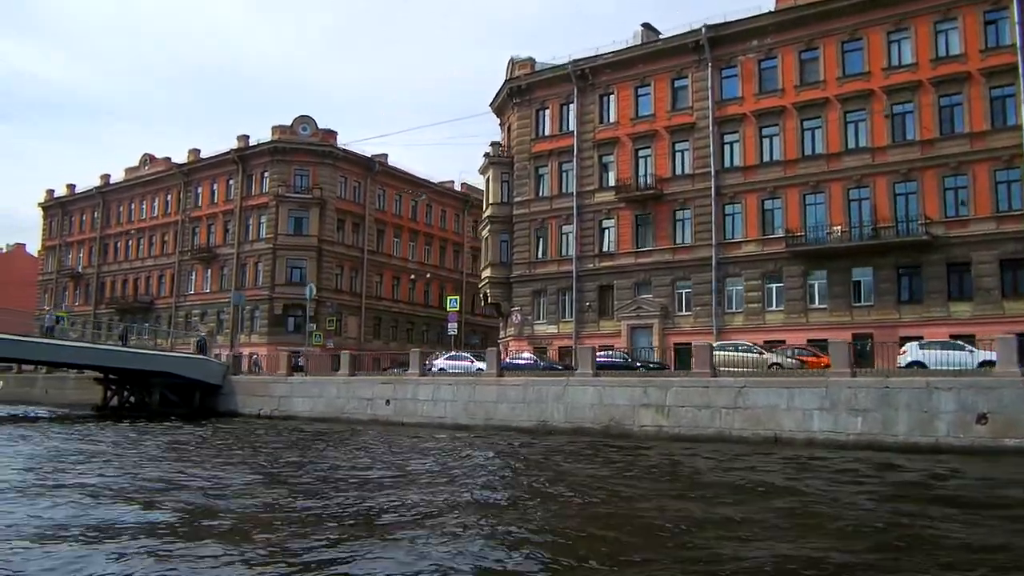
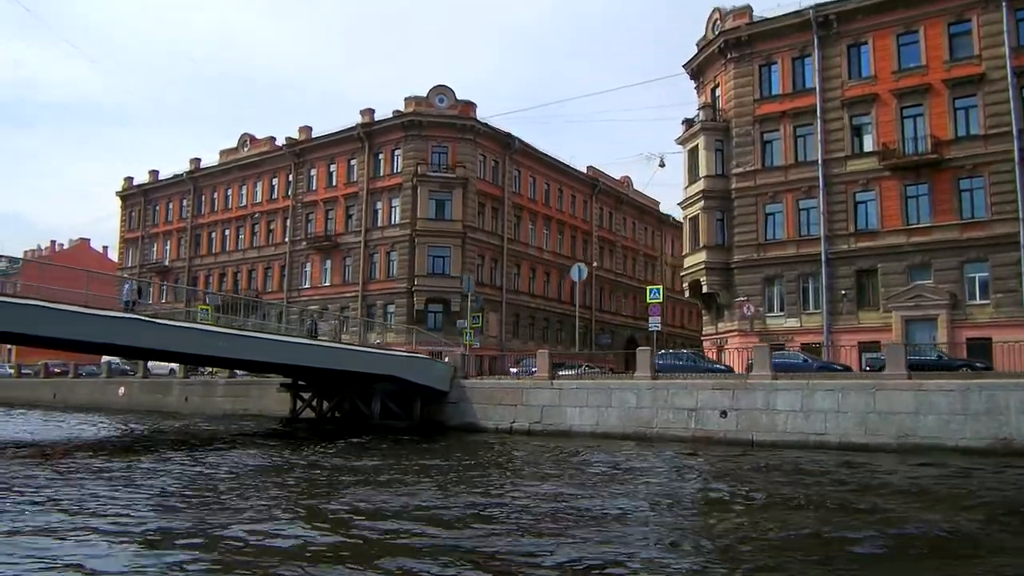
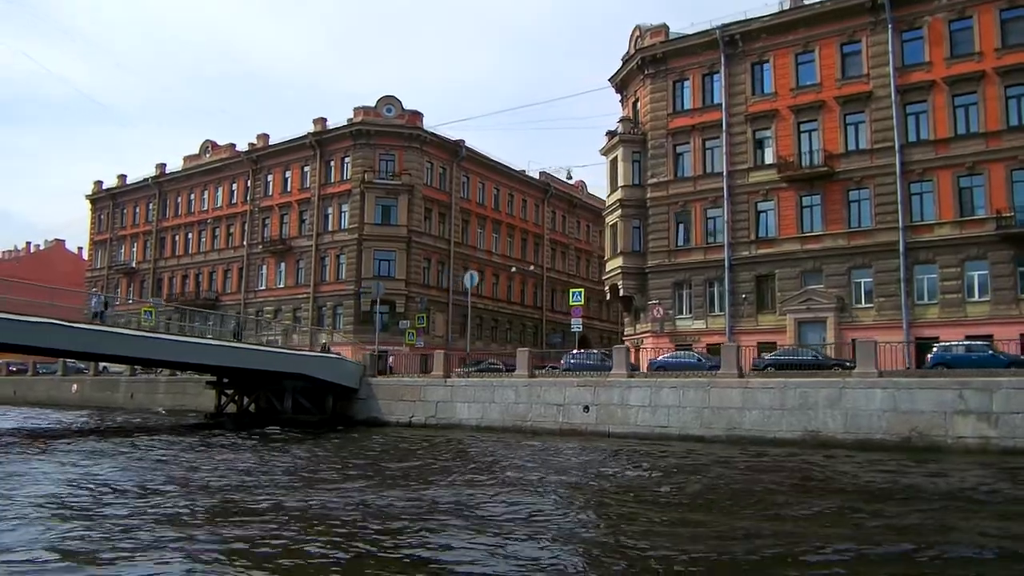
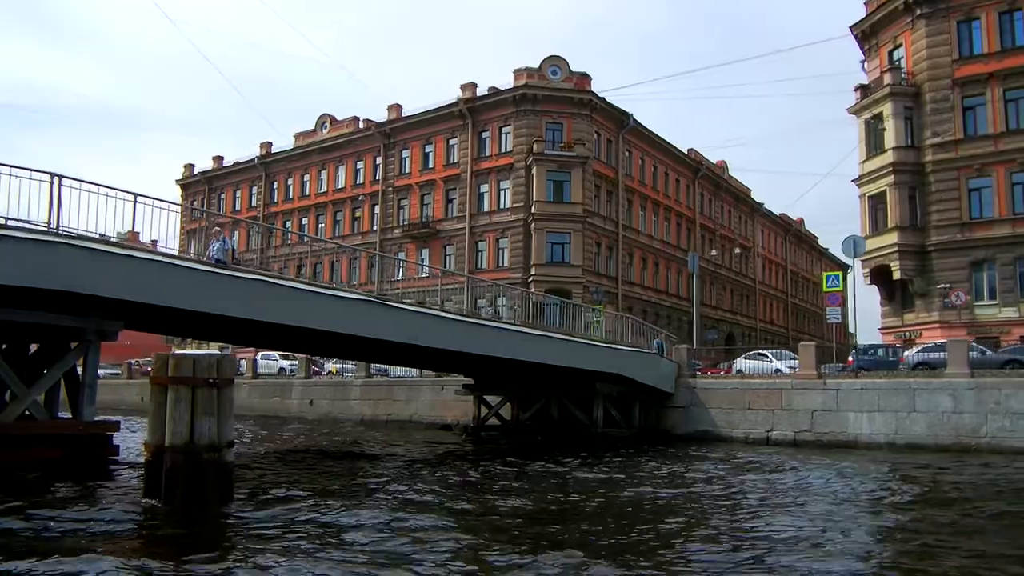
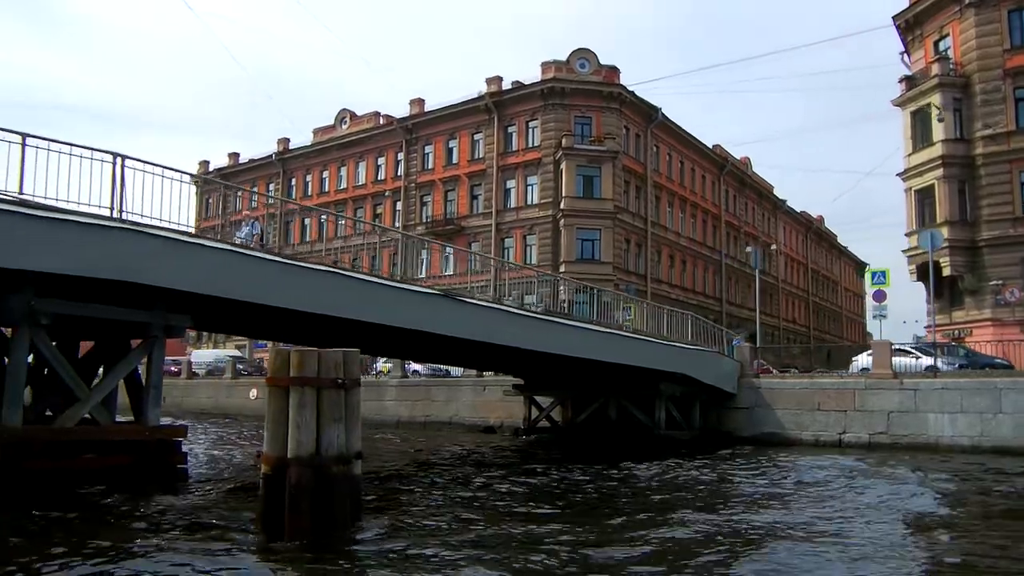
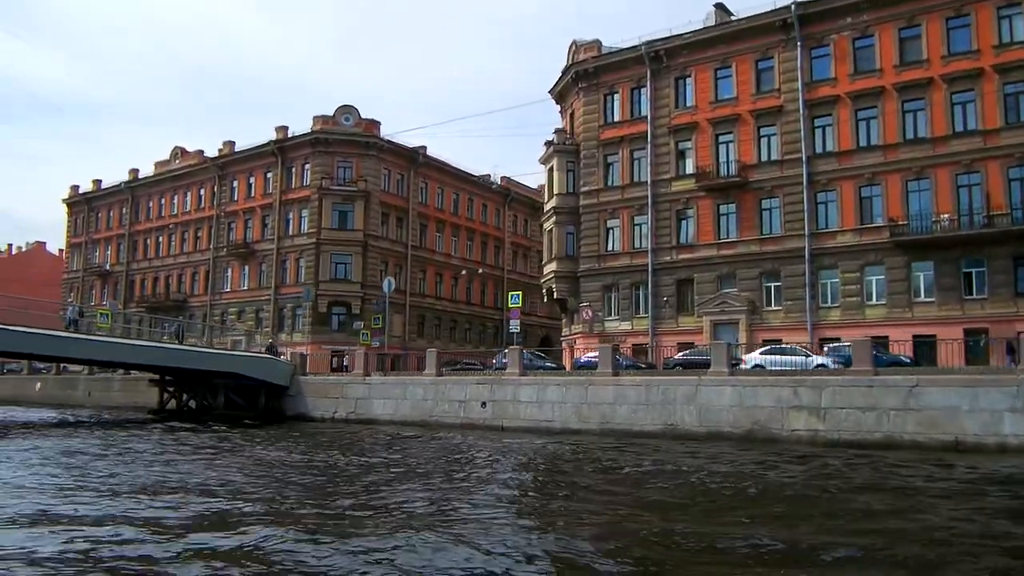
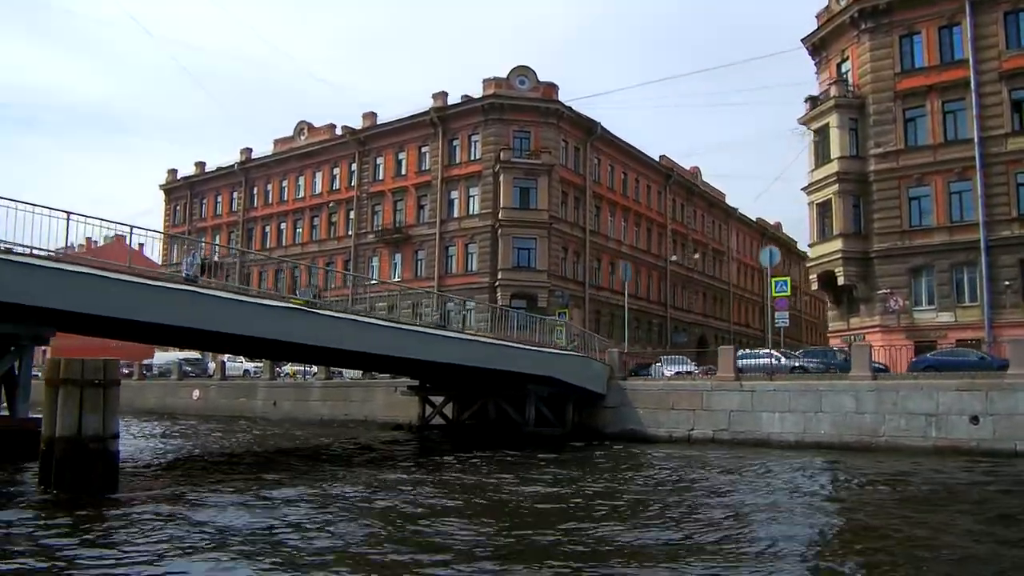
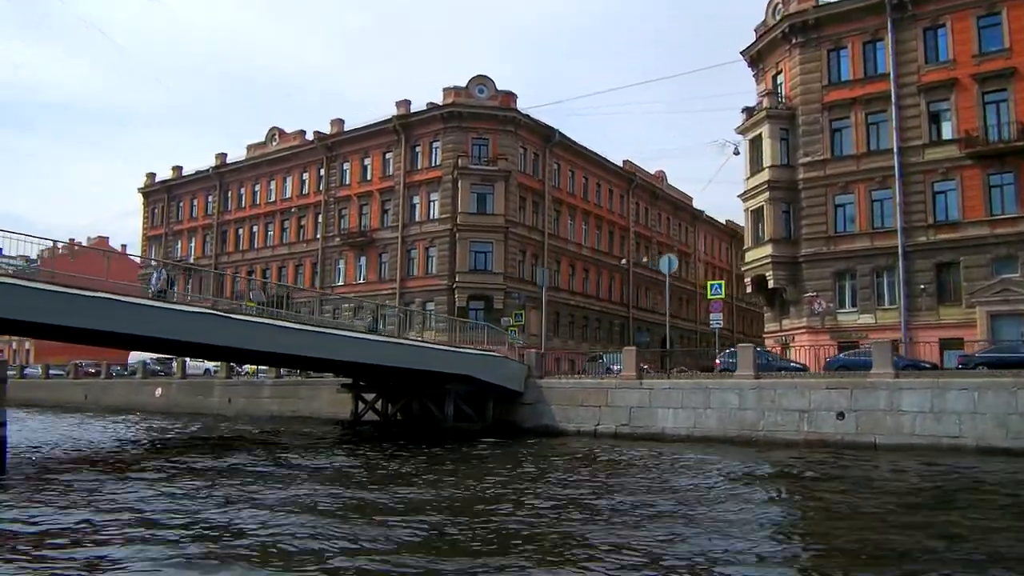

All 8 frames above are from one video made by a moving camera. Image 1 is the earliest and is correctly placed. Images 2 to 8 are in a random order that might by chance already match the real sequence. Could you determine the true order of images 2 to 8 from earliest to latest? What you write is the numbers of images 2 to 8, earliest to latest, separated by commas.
6, 3, 2, 8, 7, 4, 5
